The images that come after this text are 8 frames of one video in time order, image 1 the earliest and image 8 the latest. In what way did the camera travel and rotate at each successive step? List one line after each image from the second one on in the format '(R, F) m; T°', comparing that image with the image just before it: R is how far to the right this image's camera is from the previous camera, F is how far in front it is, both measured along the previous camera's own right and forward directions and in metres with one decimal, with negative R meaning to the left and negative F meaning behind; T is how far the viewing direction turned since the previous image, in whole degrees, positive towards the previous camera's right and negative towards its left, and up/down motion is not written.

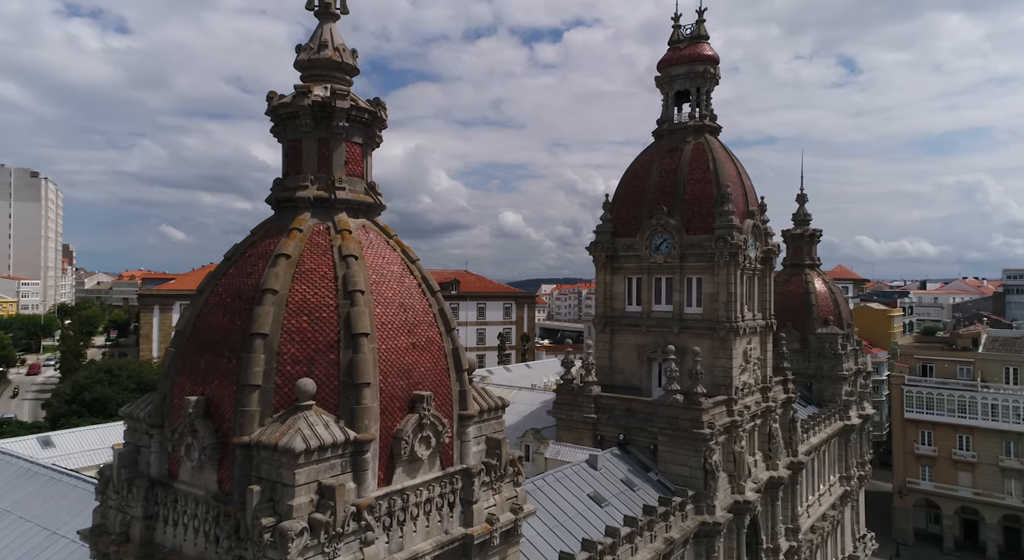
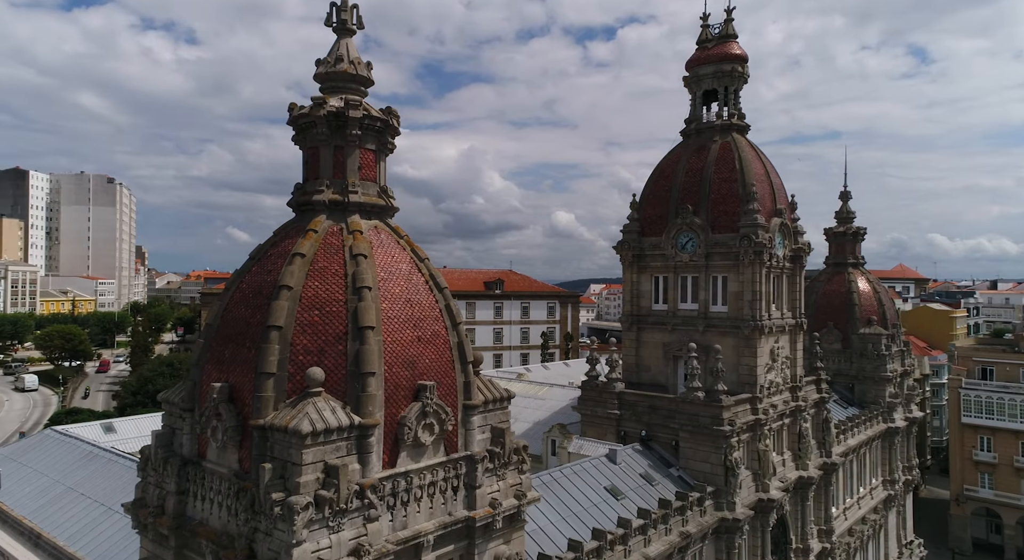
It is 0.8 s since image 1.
(+1.4, -1.0) m; -4°
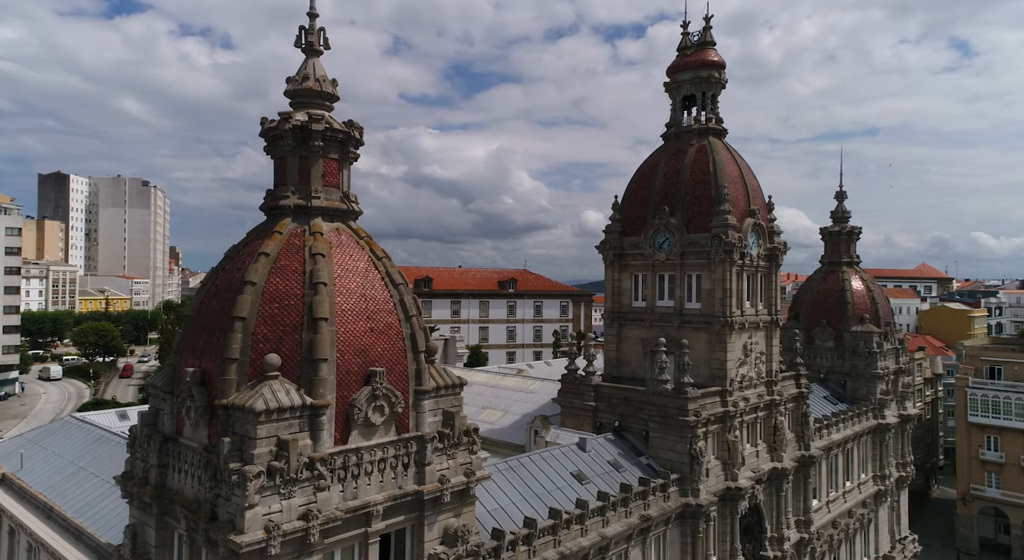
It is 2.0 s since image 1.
(+2.3, -1.8) m; -2°
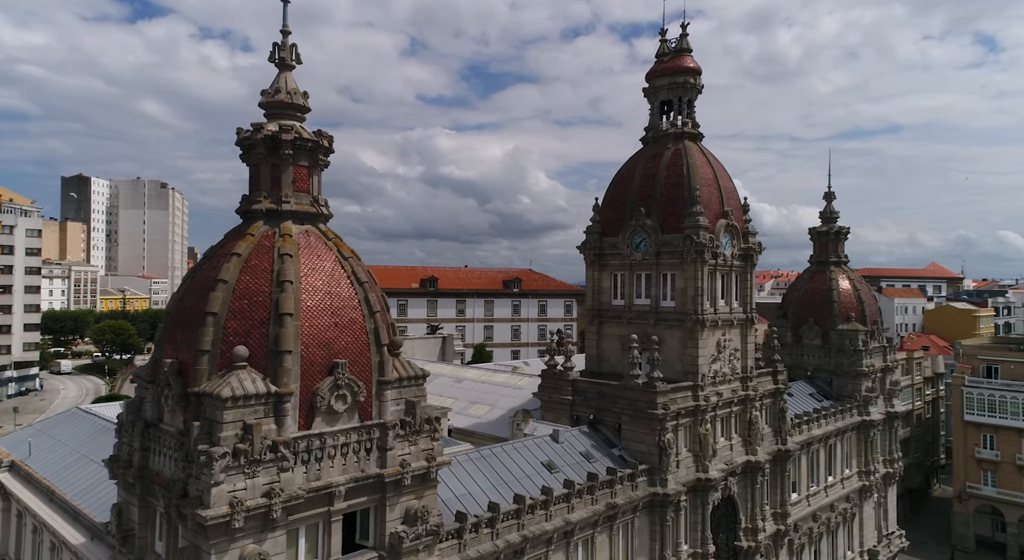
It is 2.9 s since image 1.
(+1.9, -1.5) m; -1°
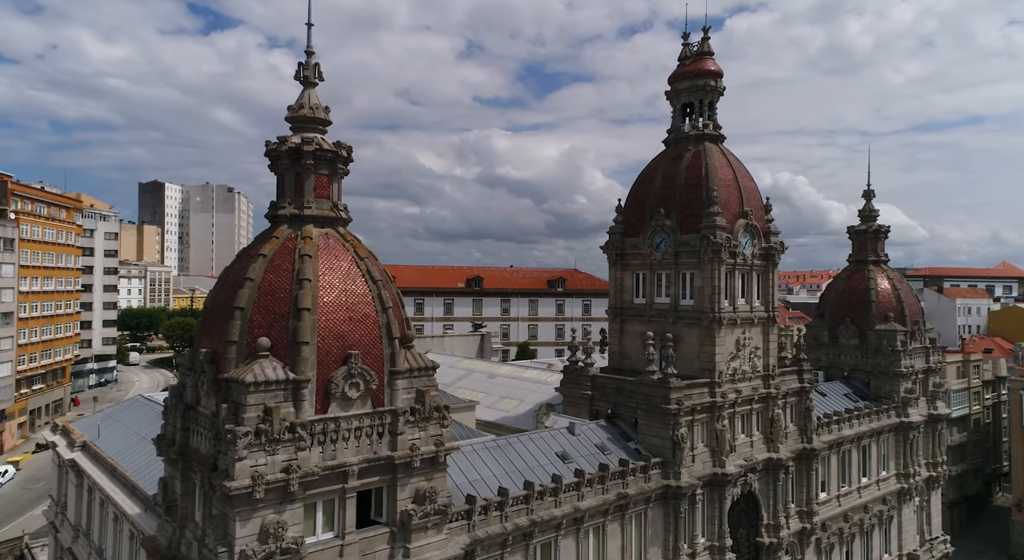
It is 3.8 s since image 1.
(+1.9, -1.6) m; -5°
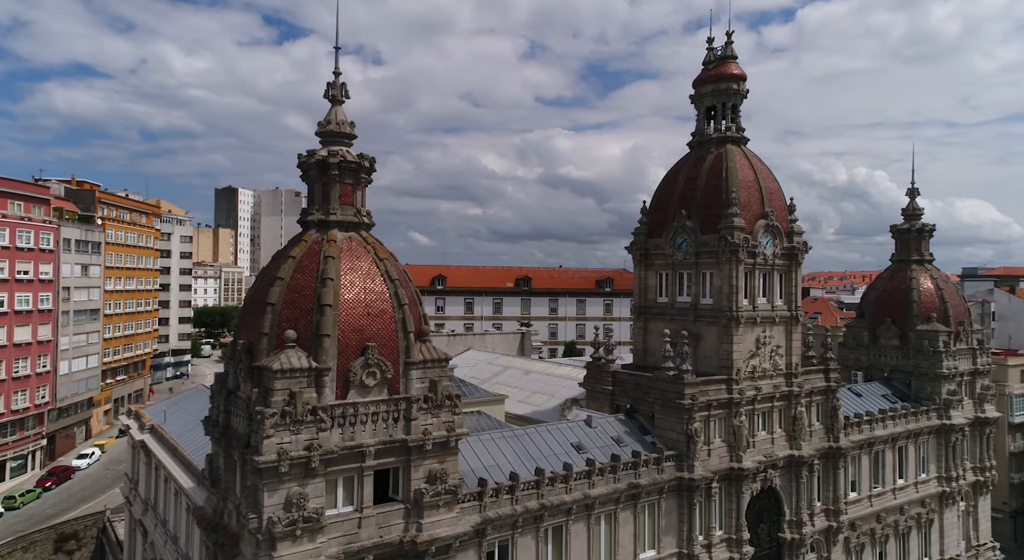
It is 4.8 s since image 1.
(+2.2, -2.0) m; -5°
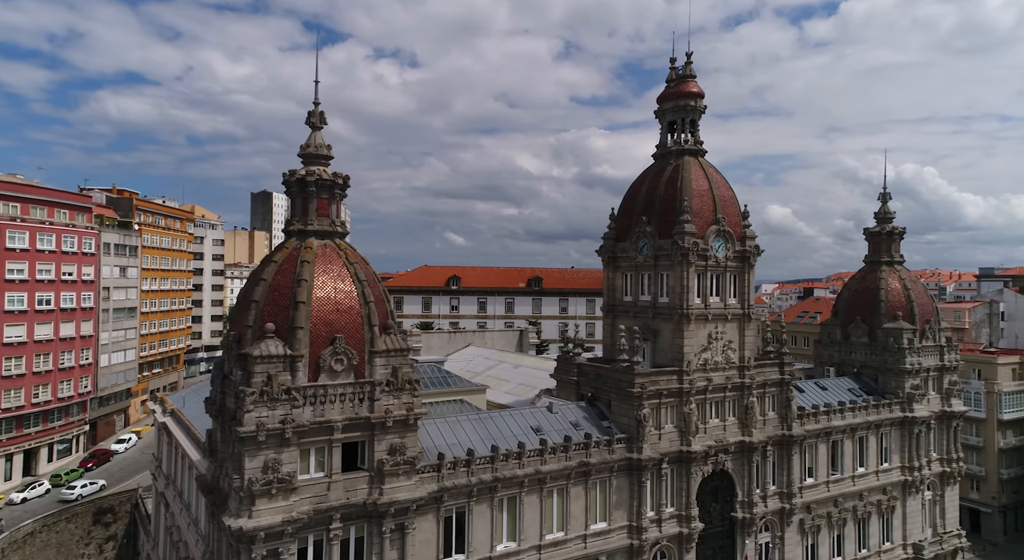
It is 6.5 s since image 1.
(+3.8, -4.2) m; -3°
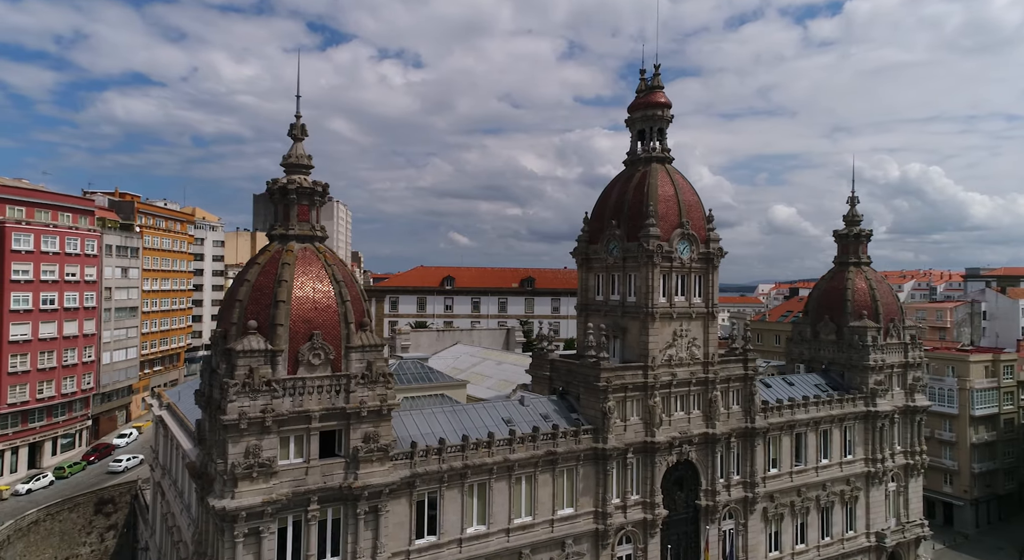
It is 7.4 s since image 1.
(+1.8, -2.5) m; 0°
